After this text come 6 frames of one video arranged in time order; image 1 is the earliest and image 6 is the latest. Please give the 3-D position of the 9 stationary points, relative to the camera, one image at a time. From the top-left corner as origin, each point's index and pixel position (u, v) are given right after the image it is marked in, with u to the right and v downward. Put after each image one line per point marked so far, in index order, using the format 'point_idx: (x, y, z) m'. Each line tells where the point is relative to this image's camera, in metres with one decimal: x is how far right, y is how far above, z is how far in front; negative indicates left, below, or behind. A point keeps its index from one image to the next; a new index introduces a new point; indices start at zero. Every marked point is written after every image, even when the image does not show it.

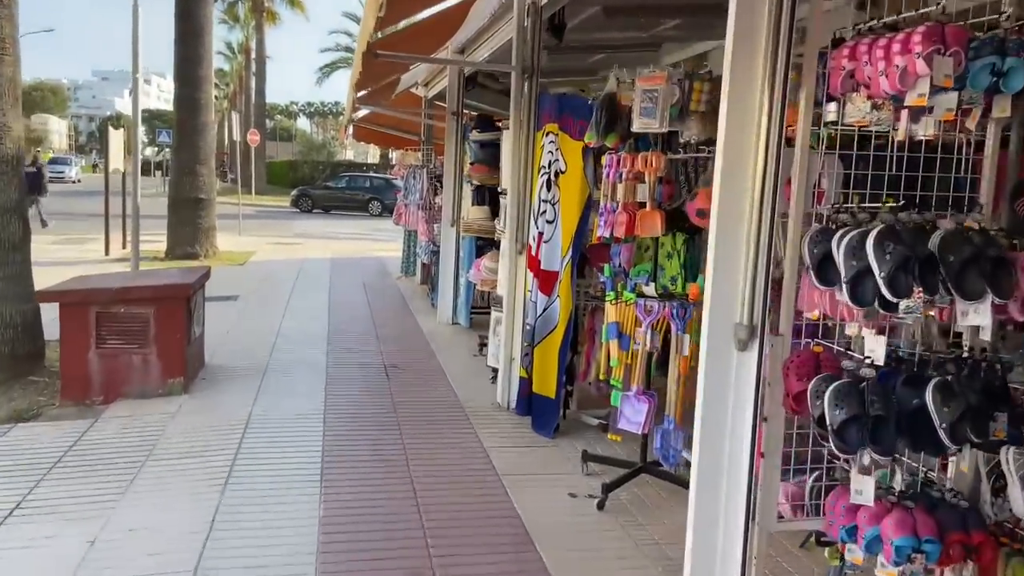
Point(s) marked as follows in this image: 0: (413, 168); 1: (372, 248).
0: (-1.4, +1.6, +10.4) m
1: (-3.1, +0.9, +16.9) m
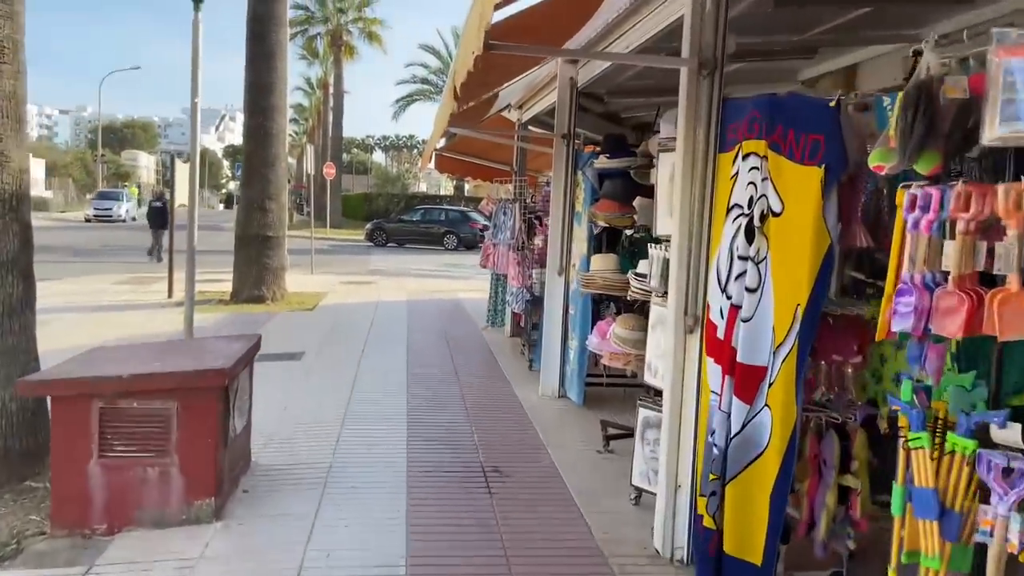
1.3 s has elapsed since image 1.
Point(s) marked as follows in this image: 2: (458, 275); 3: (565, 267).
0: (-0.1, +1.0, +8.9) m
1: (-1.3, 0.0, +15.5) m
2: (-1.3, +0.3, +19.0) m
3: (+0.4, +0.2, +6.1) m
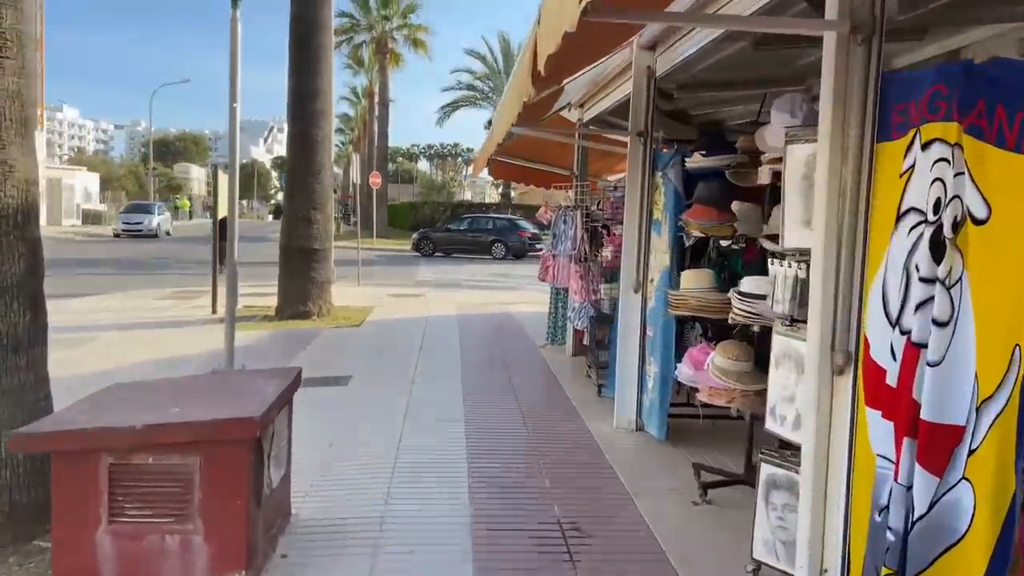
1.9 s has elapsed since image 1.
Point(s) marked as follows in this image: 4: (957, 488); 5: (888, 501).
0: (+0.5, +0.9, +8.3) m
1: (-0.2, -0.2, +14.9) m
2: (-0.1, +0.1, +18.4) m
3: (+0.9, 0.0, +5.4) m
4: (+1.3, -0.6, +2.2) m
5: (+1.1, -0.6, +2.3) m
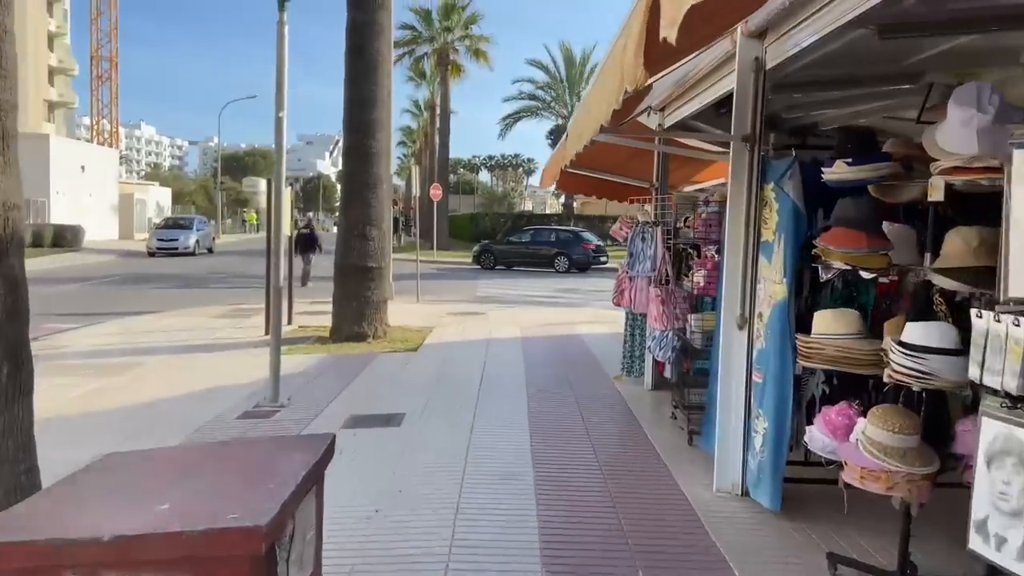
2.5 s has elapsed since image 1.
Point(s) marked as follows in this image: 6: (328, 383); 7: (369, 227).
0: (+1.2, +0.6, +7.4) m
1: (+1.0, -0.5, +14.0) m
2: (+1.4, -0.3, +17.5) m
3: (+1.4, -0.2, +4.5) m
4: (+1.5, -0.7, +1.2) m
5: (+1.4, -0.8, +1.4) m
6: (-2.0, -1.0, +8.3) m
7: (-2.0, +0.9, +10.7) m
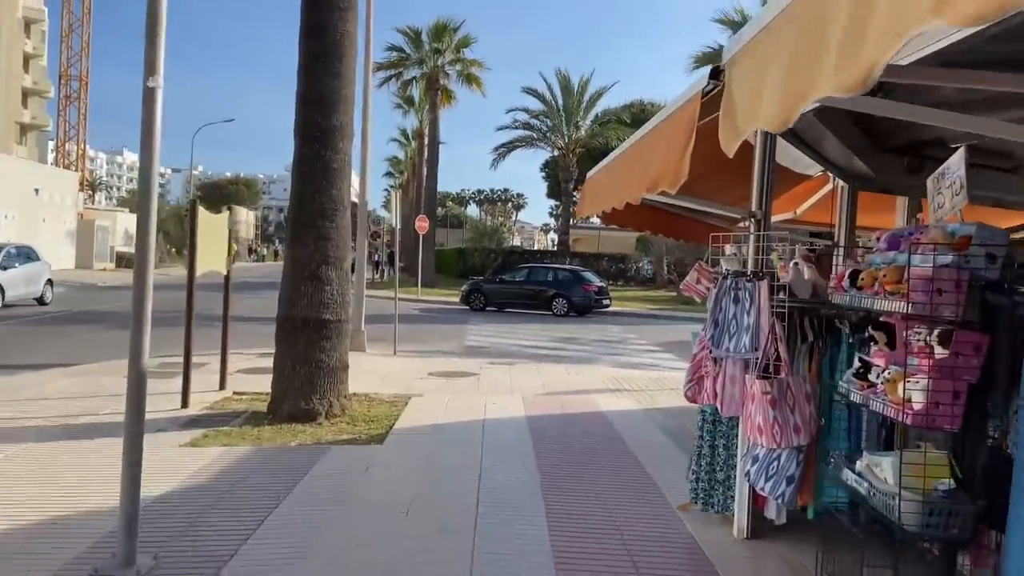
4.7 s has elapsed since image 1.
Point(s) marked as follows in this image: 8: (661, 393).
0: (+1.3, +0.1, +4.7) m
1: (+1.0, -1.4, +11.3) m
2: (+1.3, -1.3, +14.8) m
3: (+1.5, -0.6, +1.8) m
4: (+1.7, -1.0, -1.4) m
5: (+1.6, -1.1, -1.3) m
6: (-1.9, -1.5, +5.5) m
7: (-2.0, +0.2, +8.0) m
8: (+1.9, -1.4, +10.0) m
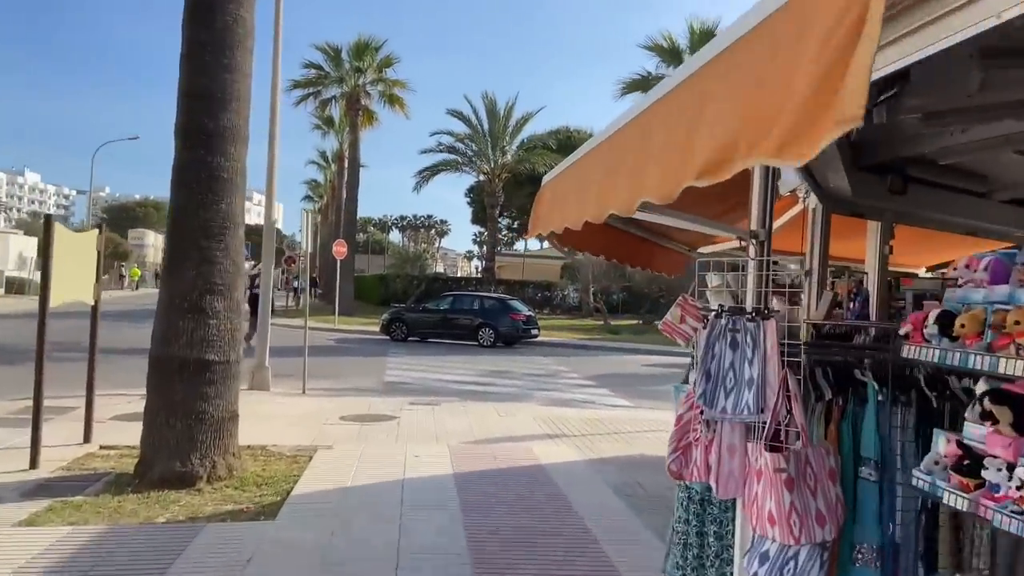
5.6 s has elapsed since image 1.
0: (+1.0, -0.1, +3.7) m
1: (0.0, -1.8, +10.2) m
2: (-0.1, -1.8, +13.6) m
3: (+1.5, -0.7, +0.8) m
4: (+1.9, -1.0, -2.5) m
5: (+1.8, -1.1, -2.3) m
6: (-2.3, -1.7, +4.1) m
7: (-2.6, -0.1, +6.6) m
8: (+1.1, -1.8, +9.0) m
